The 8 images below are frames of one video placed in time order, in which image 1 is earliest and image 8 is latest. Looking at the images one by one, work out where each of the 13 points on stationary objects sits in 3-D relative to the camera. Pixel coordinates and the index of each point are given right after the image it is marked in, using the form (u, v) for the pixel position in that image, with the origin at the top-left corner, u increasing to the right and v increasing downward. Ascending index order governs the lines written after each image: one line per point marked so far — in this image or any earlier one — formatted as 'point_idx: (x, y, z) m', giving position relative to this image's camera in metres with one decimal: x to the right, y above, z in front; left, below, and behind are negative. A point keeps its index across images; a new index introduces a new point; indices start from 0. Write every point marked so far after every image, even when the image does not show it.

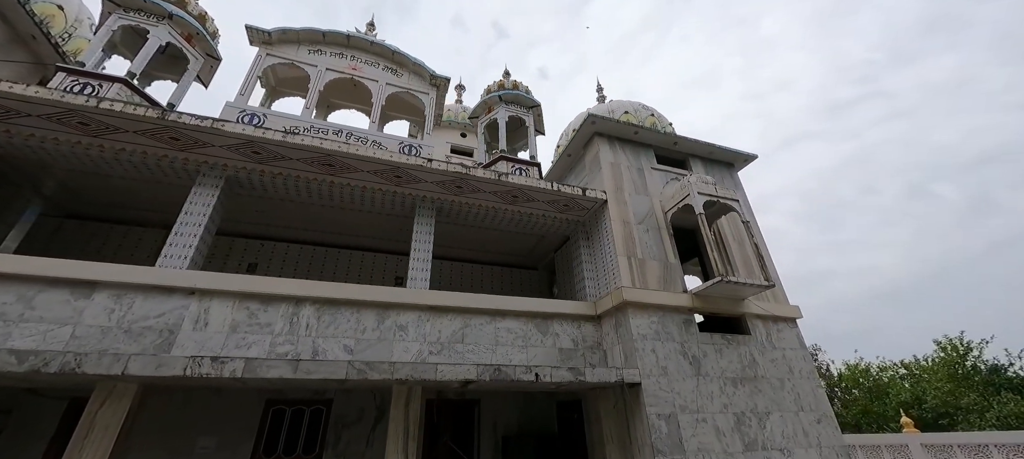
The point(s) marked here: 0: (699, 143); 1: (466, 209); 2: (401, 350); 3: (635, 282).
0: (+4.6, +2.1, +9.7) m
1: (-1.0, +0.4, +8.1) m
2: (-1.8, -1.9, +6.3) m
3: (+2.3, -1.0, +7.4) m
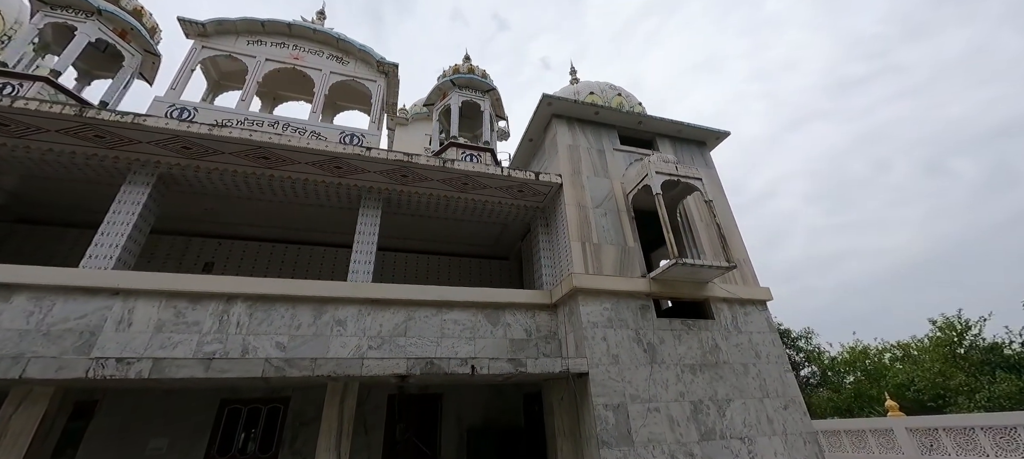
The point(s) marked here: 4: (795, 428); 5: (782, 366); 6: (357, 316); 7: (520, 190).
0: (+3.6, +2.5, +9.3) m
1: (-1.9, +0.6, +7.9) m
2: (-2.7, -1.8, +6.1) m
3: (+1.4, -0.7, +7.1) m
4: (+4.8, -3.4, +6.7) m
5: (+5.0, -2.5, +7.3) m
6: (-2.5, -1.4, +6.4) m
7: (+0.2, +0.8, +8.0) m
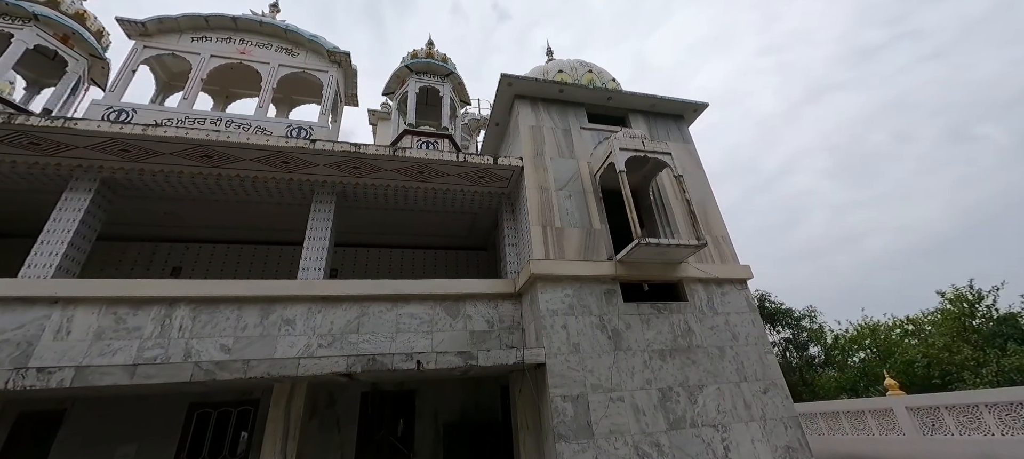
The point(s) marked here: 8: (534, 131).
0: (+2.8, +3.0, +8.8) m
1: (-2.7, +0.7, +7.6) m
2: (-3.4, -1.7, +5.9) m
3: (+0.6, -0.4, +6.7) m
4: (+4.2, -2.9, +6.3) m
5: (+4.3, -2.1, +6.8) m
6: (-3.2, -1.3, +6.2) m
7: (-0.6, +1.0, +7.7) m
8: (+0.4, +2.0, +8.0) m
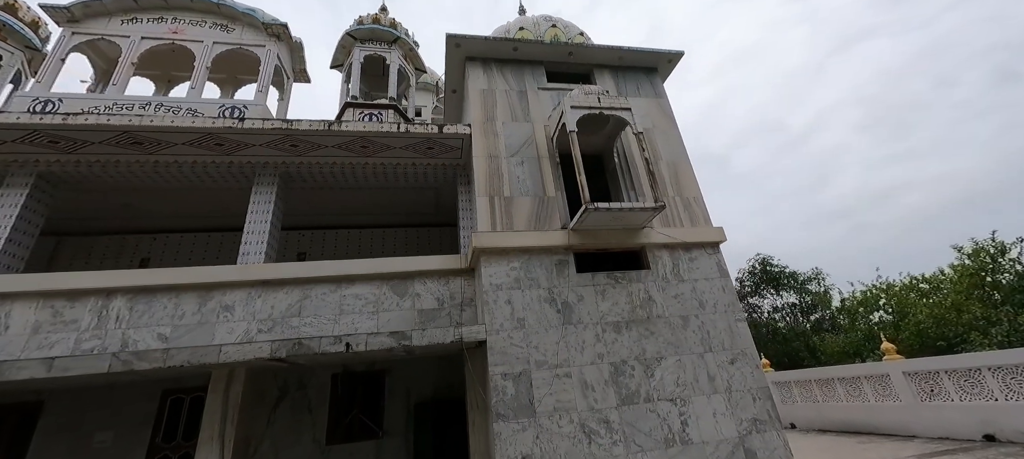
0: (+1.8, +3.7, +8.0) m
1: (-3.6, +1.1, +7.3) m
2: (-4.3, -1.5, +5.8) m
3: (-0.3, +0.1, +6.3) m
4: (+3.4, -2.3, +5.9) m
5: (+3.5, -1.4, +6.3) m
6: (-4.1, -1.1, +6.1) m
7: (-1.5, +1.5, +7.2) m
8: (-0.5, +2.5, +7.4) m
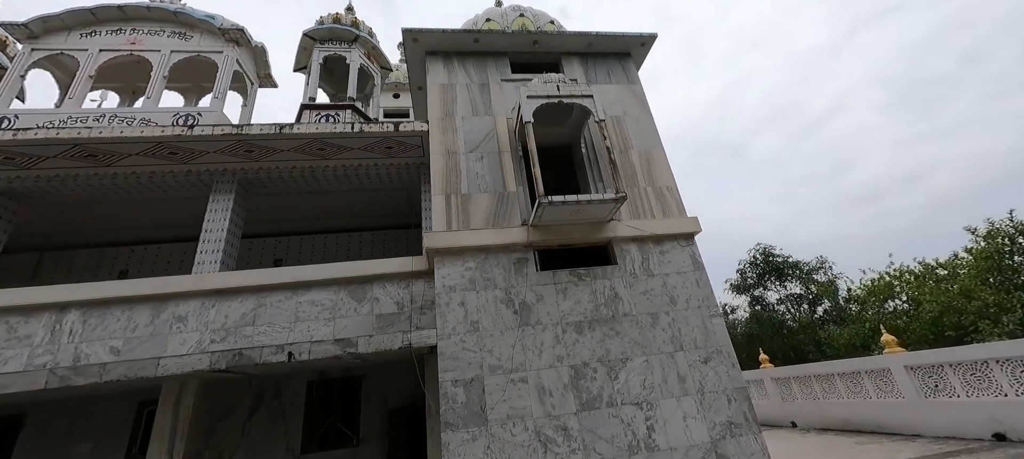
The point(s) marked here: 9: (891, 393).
0: (+1.1, +3.8, +7.7) m
1: (-4.2, +1.0, +7.2) m
2: (-4.9, -1.7, +5.7) m
3: (-0.9, +0.1, +6.0) m
4: (+2.8, -2.1, +5.5) m
5: (+2.9, -1.2, +5.9) m
6: (-4.7, -1.2, +5.9) m
7: (-2.2, +1.5, +7.0) m
8: (-1.2, +2.5, +7.2) m
9: (+6.8, -3.0, +7.1) m
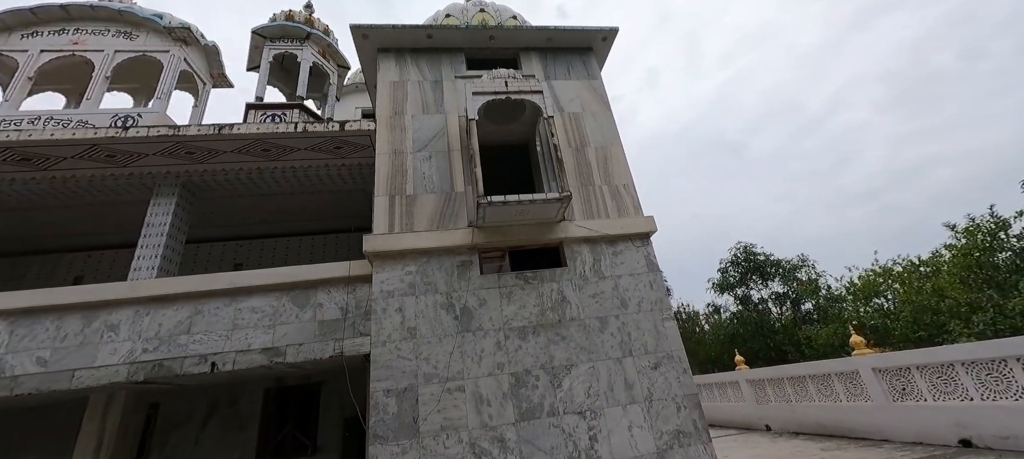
0: (+0.2, +3.8, +7.4) m
1: (-5.1, +0.9, +7.0) m
2: (-5.7, -1.7, +5.5) m
3: (-1.7, +0.1, +5.8) m
4: (+2.0, -2.1, +5.2) m
5: (+2.1, -1.2, +5.7) m
6: (-5.5, -1.3, +5.7) m
7: (-3.0, +1.4, +6.8) m
8: (-2.1, +2.5, +6.9) m
9: (+6.1, -2.9, +6.9) m
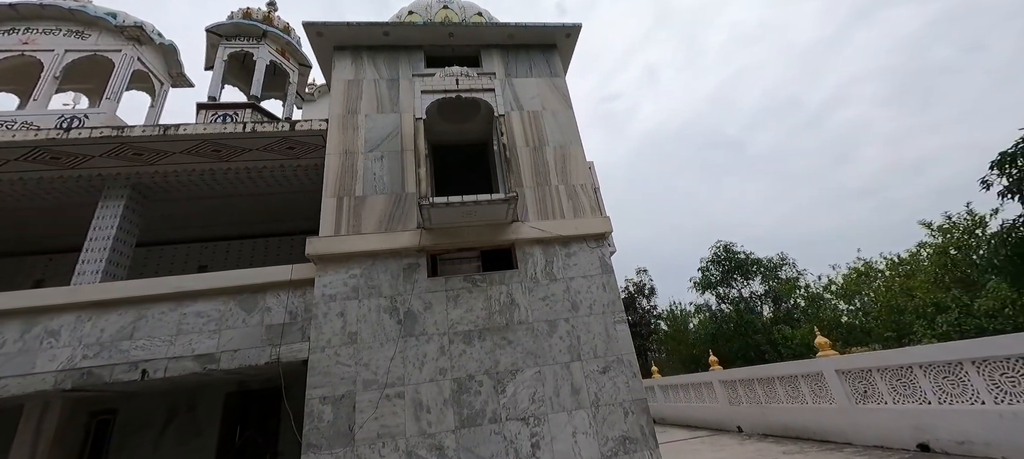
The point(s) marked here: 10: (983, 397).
0: (-0.5, +3.8, +7.3) m
1: (-5.8, +0.9, +6.8) m
2: (-6.4, -1.8, +5.4) m
3: (-2.5, 0.0, +5.7) m
4: (+1.3, -2.2, +5.1) m
5: (+1.4, -1.2, +5.5) m
6: (-6.2, -1.3, +5.6) m
7: (-3.8, +1.4, +6.6) m
8: (-2.8, +2.5, +6.8) m
9: (+5.4, -2.9, +6.7) m
10: (+5.7, -2.0, +4.7) m
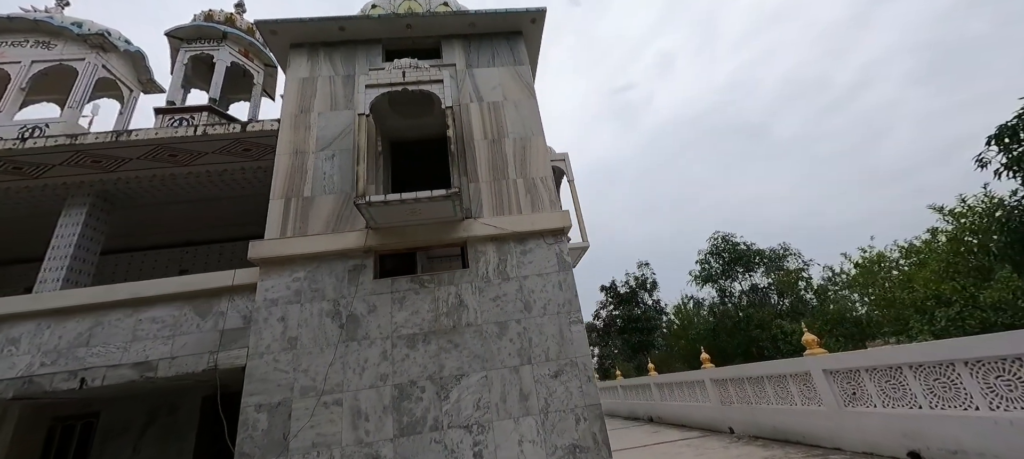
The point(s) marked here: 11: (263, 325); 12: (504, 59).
0: (-1.3, +3.8, +7.0) m
1: (-6.4, +0.8, +6.9) m
2: (-7.0, -1.9, +5.5) m
3: (-3.2, 0.0, +5.5) m
4: (+0.6, -2.1, +4.8) m
5: (+0.7, -1.2, +5.2) m
6: (-6.9, -1.5, +5.7) m
7: (-4.5, +1.4, +6.6) m
8: (-3.5, +2.5, +6.6) m
9: (+4.8, -2.7, +6.2) m
10: (+5.0, -1.8, +4.2) m
11: (-3.1, -1.2, +5.0) m
12: (-0.1, +3.1, +7.1) m
